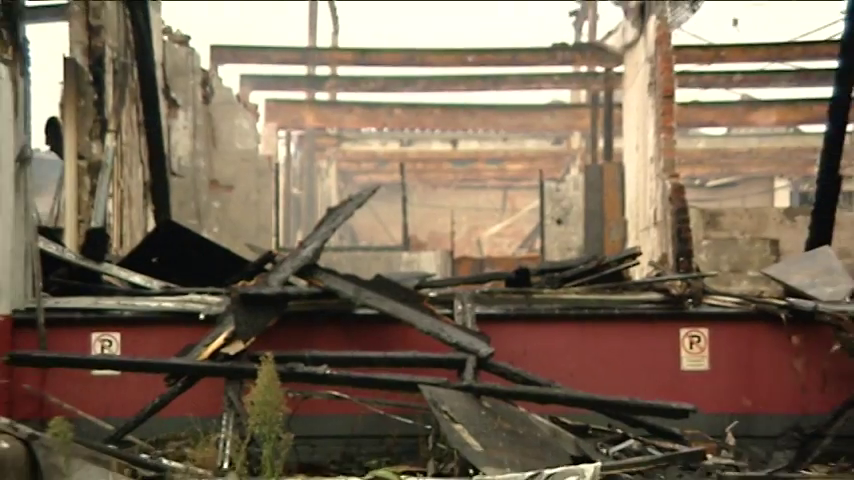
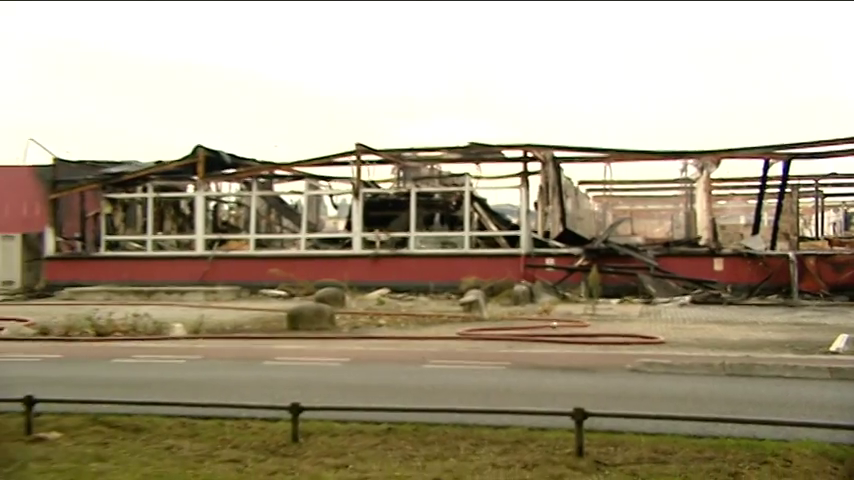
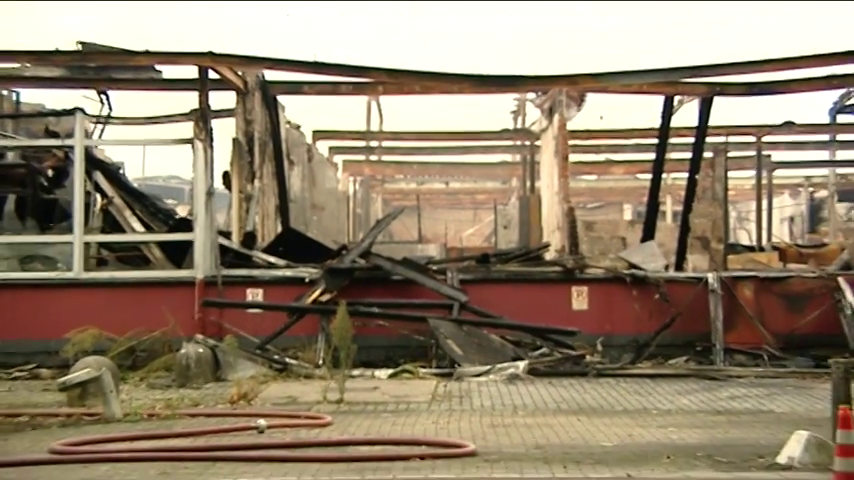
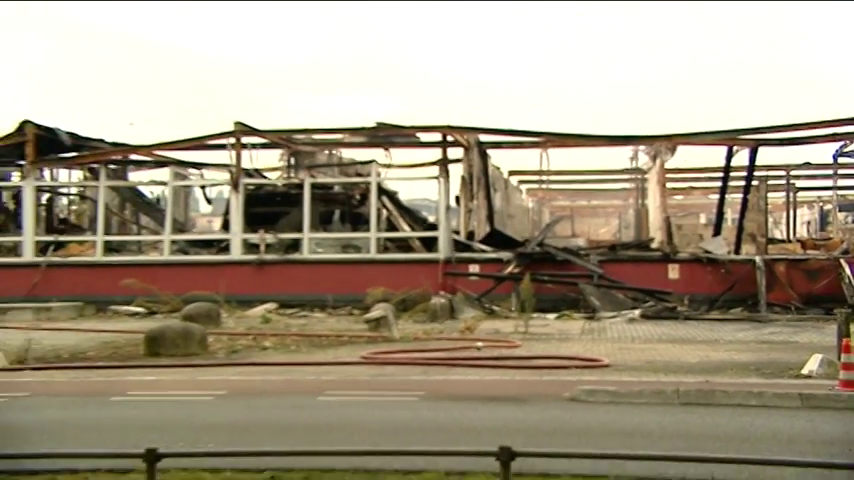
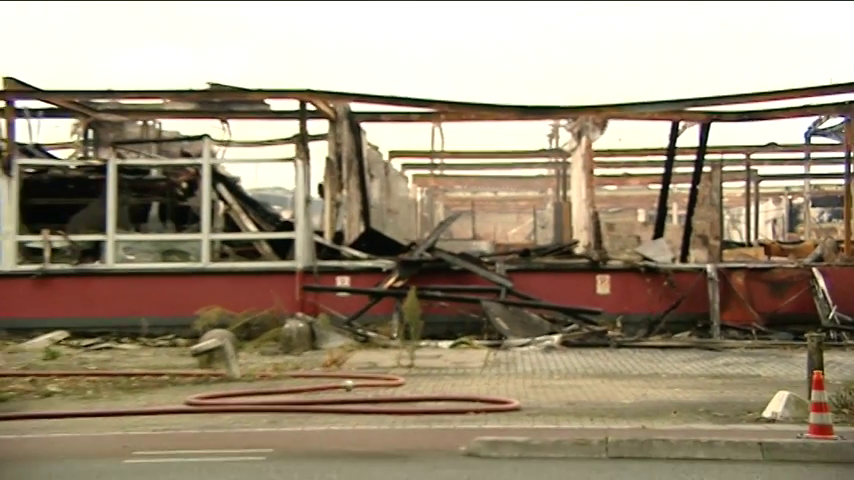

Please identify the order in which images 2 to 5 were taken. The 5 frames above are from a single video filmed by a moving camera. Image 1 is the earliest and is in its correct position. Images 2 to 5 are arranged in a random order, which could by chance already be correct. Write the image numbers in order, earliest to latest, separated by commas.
3, 5, 4, 2
